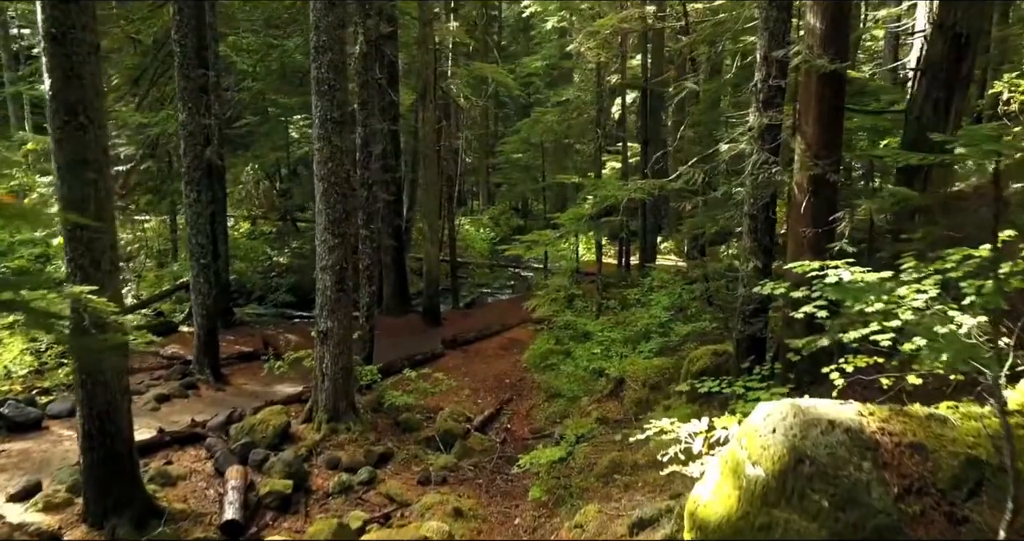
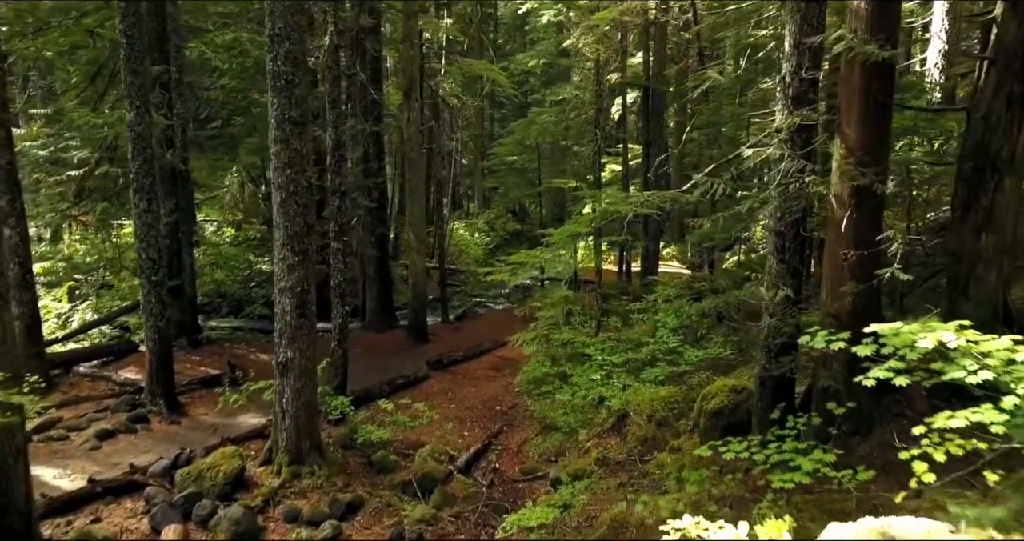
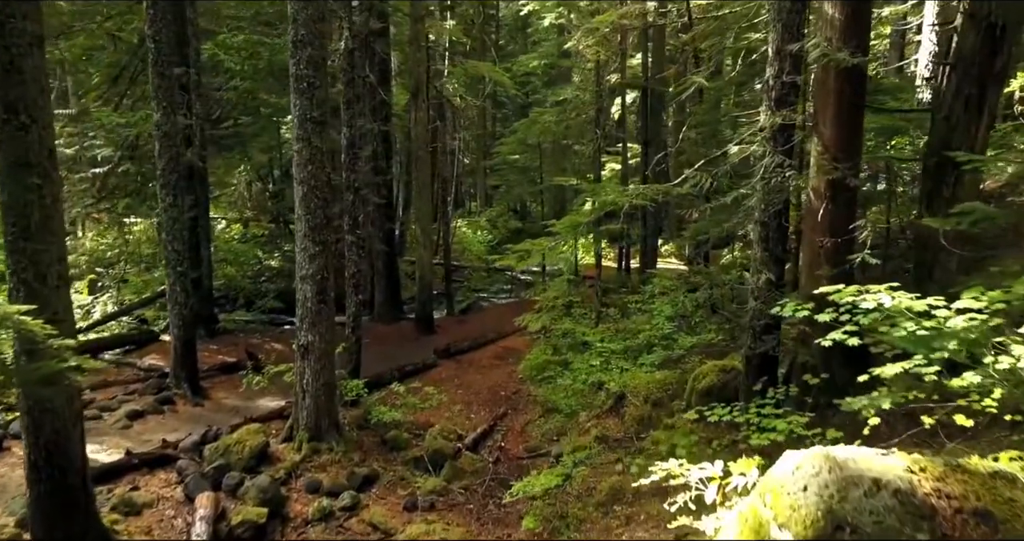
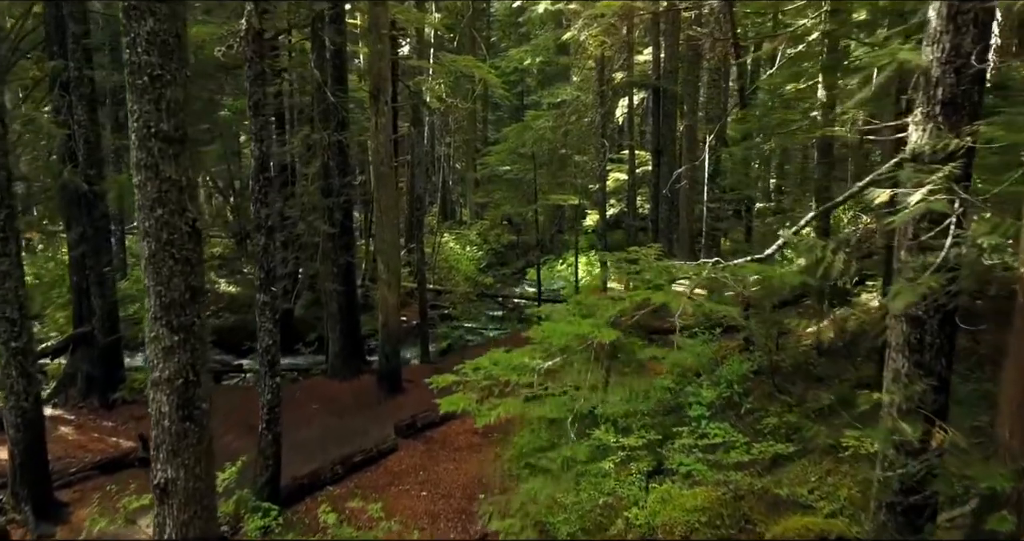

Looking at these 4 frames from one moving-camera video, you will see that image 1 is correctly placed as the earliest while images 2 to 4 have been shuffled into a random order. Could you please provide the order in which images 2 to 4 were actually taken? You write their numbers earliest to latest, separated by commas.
3, 2, 4
